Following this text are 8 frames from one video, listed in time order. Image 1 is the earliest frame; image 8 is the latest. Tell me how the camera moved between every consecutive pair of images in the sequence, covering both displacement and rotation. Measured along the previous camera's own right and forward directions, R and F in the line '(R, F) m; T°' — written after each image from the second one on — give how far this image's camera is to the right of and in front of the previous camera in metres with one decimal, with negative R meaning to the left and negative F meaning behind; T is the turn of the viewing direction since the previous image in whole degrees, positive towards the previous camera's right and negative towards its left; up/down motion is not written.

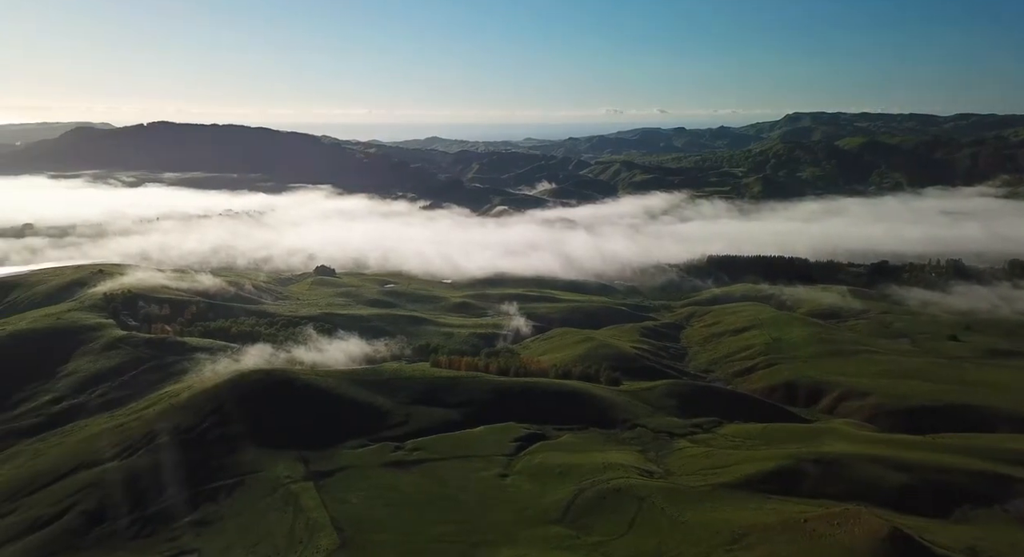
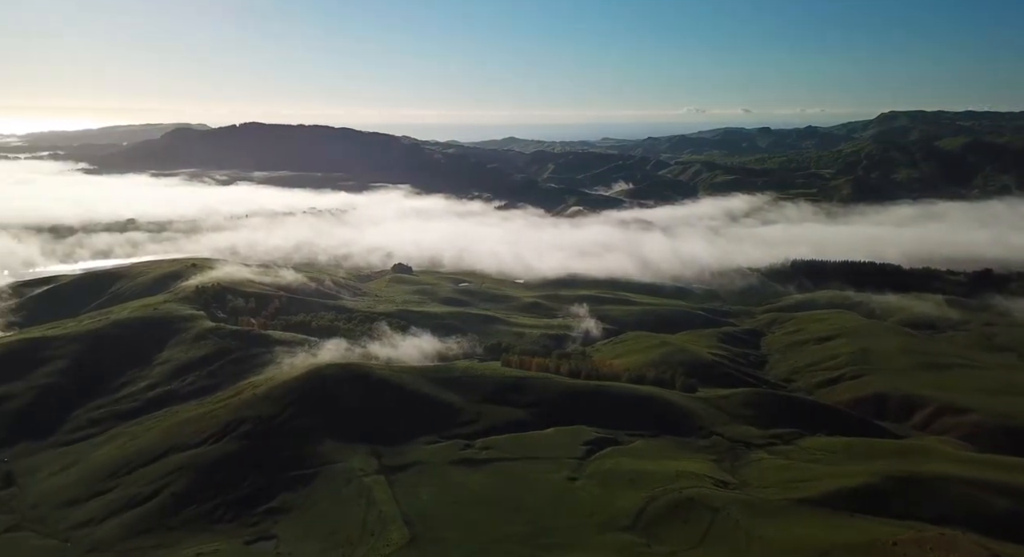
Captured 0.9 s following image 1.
(-0.1, +1.1) m; -6°
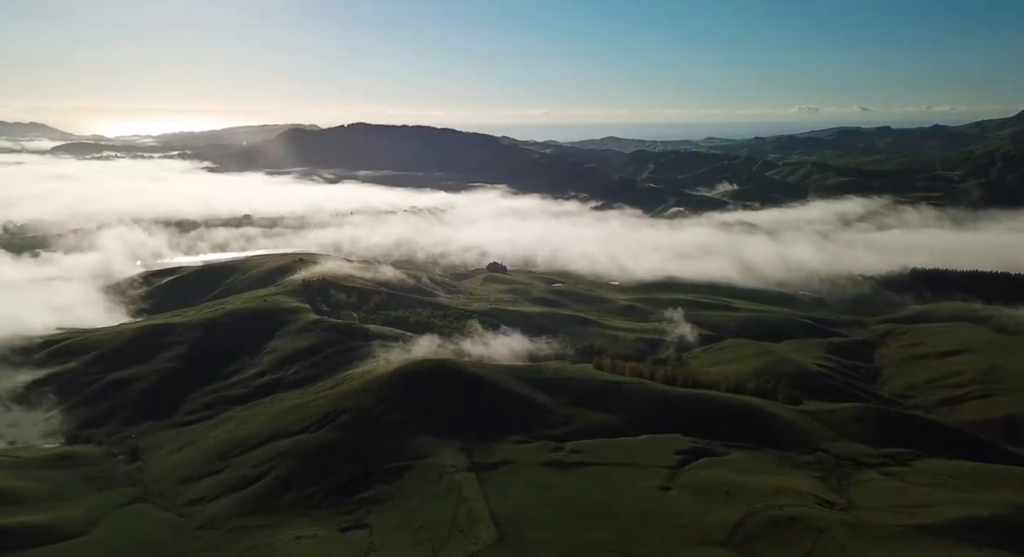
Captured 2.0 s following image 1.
(-0.4, +1.1) m; -8°
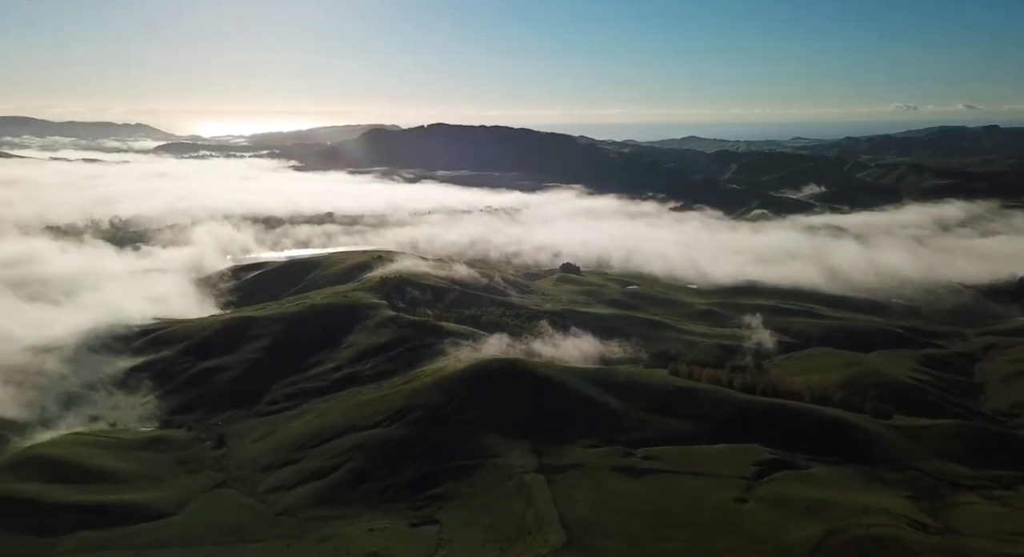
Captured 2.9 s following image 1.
(-0.2, +0.7) m; -6°
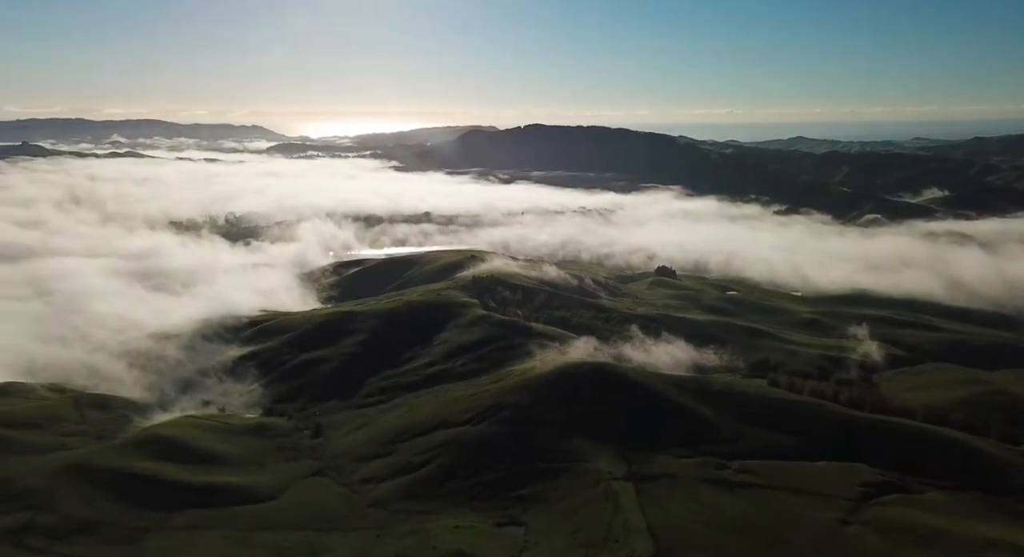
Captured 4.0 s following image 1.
(-0.1, +0.7) m; -8°
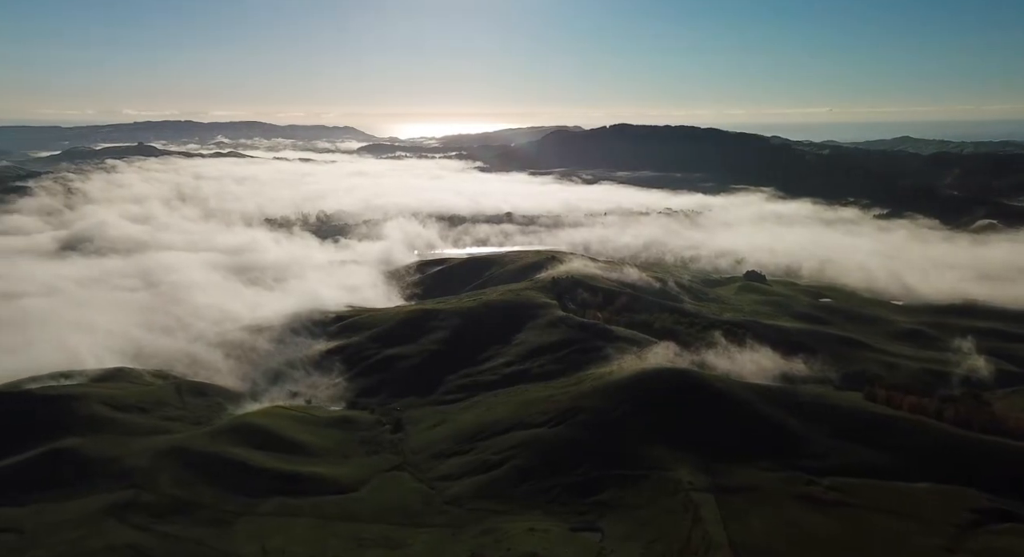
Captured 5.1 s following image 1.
(-0.1, +0.7) m; -7°
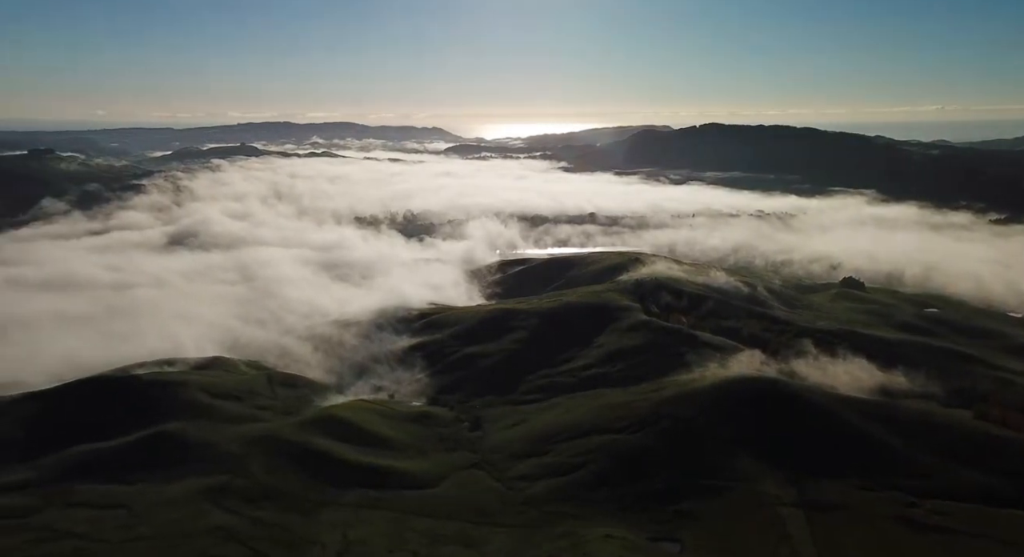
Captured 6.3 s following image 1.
(-0.1, +0.6) m; -7°
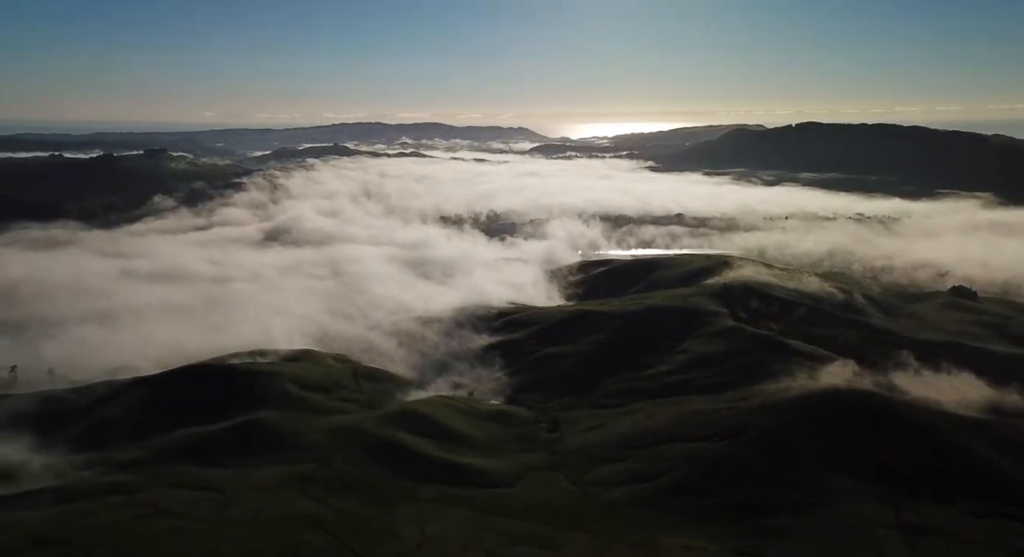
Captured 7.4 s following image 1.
(0.0, +0.6) m; -7°
